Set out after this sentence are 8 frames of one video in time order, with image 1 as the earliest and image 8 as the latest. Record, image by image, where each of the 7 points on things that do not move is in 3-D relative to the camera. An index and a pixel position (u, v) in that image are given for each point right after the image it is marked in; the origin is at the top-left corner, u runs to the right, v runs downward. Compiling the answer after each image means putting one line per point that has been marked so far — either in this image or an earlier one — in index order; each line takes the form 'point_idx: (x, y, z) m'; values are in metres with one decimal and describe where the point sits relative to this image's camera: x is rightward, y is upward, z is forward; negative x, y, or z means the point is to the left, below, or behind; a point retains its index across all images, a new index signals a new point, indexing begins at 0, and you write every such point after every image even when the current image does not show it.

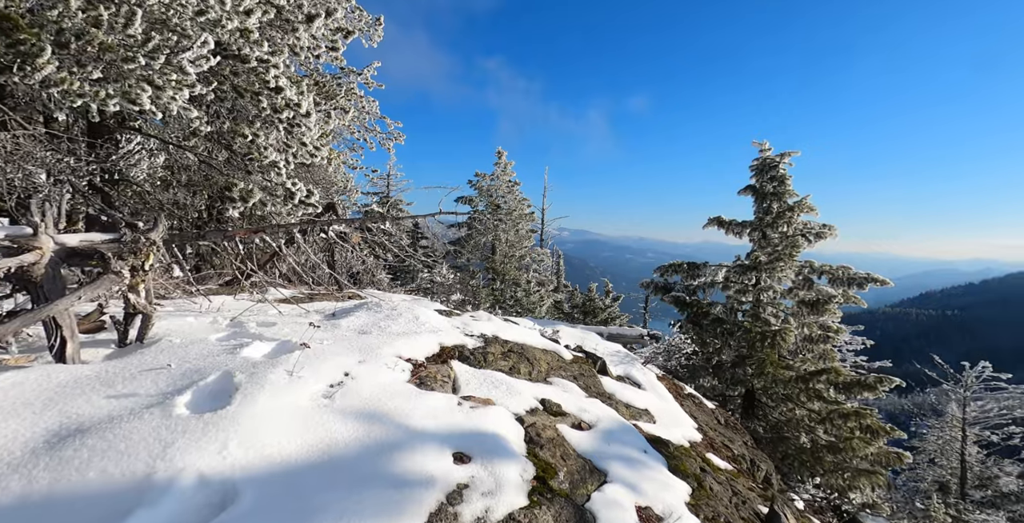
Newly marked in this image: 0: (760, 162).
0: (+6.0, +2.3, +13.3) m
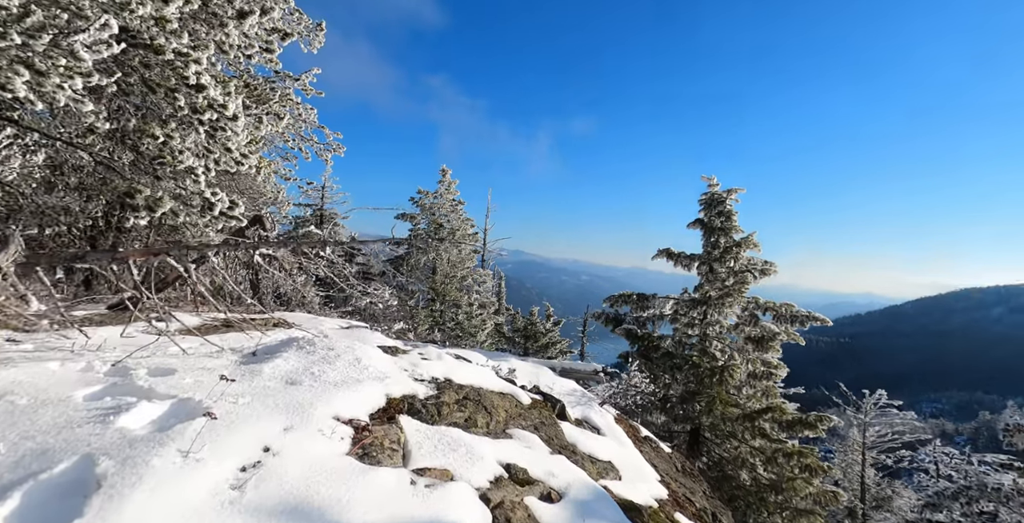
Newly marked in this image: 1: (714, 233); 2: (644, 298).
0: (+4.7, +1.5, +13.2) m
1: (+4.8, +0.6, +13.0) m
2: (+3.3, -1.0, +13.3) m
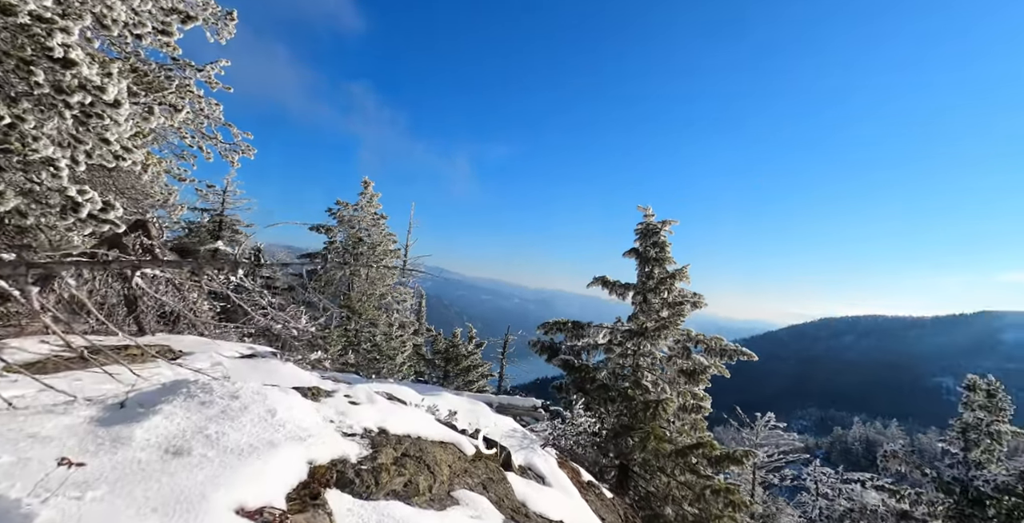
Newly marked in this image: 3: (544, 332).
0: (+3.1, +0.8, +13.1) m
1: (+3.3, -0.1, +12.8) m
2: (+1.7, -1.6, +12.8) m
3: (+0.9, -1.8, +13.2) m
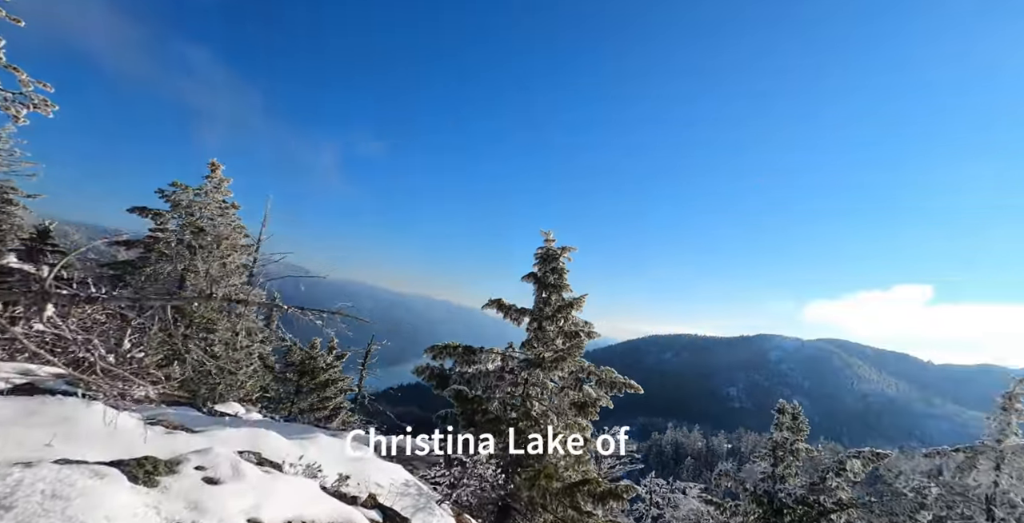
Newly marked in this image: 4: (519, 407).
0: (+0.7, +0.2, +12.4) m
1: (+0.8, -0.7, +12.1) m
2: (-0.9, -2.0, +11.7) m
3: (-1.7, -2.1, +11.9) m
4: (+0.2, -3.1, +11.5) m
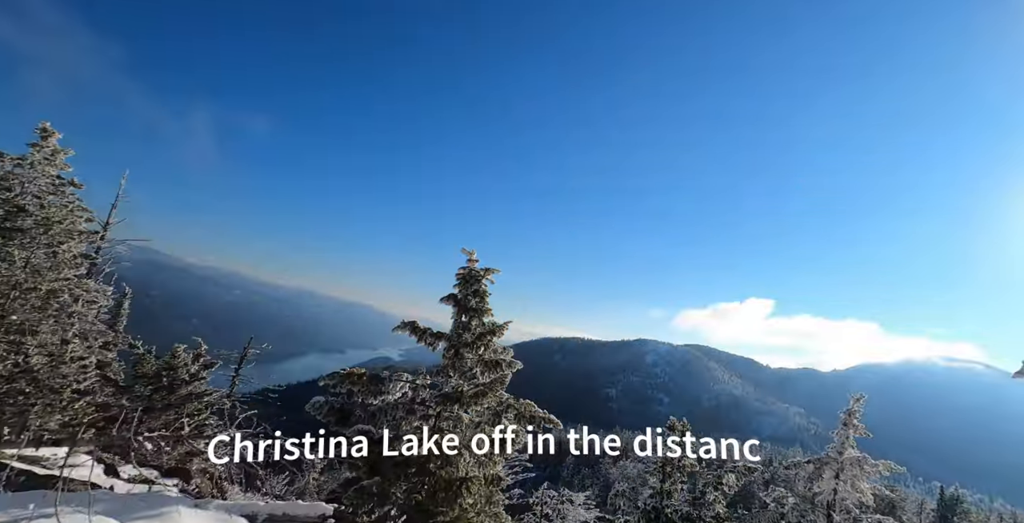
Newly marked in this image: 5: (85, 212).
0: (-1.0, -0.1, +11.1) m
1: (-0.9, -1.1, +10.9) m
2: (-2.6, -2.3, +10.2) m
3: (-3.4, -2.4, +10.1) m
4: (-1.5, -3.5, +10.1) m
5: (-14.1, +1.7, +18.1) m
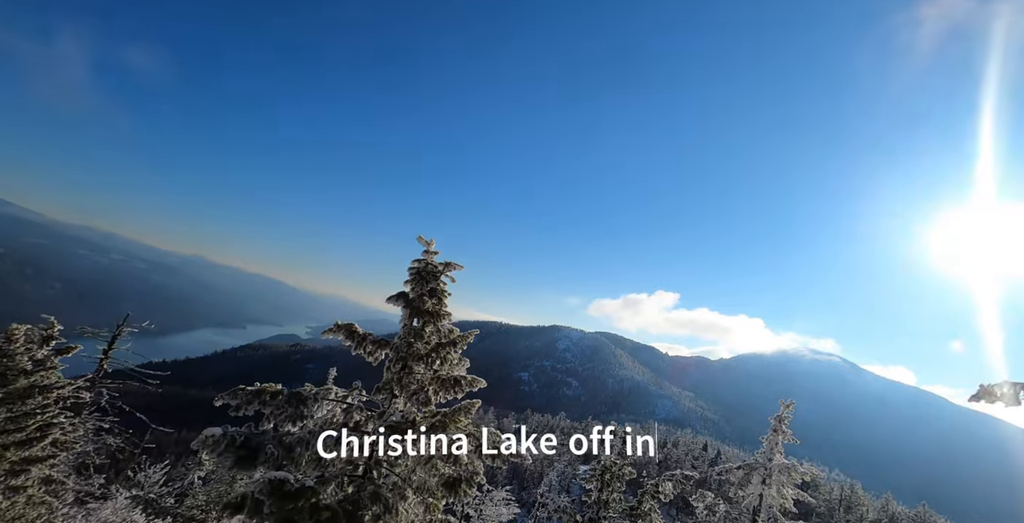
0: (-1.6, +0.1, +8.7) m
1: (-1.5, -0.9, +8.5) m
2: (-3.1, -2.1, +7.6) m
3: (-3.9, -2.0, +7.4) m
4: (-2.1, -3.3, +7.7) m
5: (-15.5, +2.9, +13.4) m
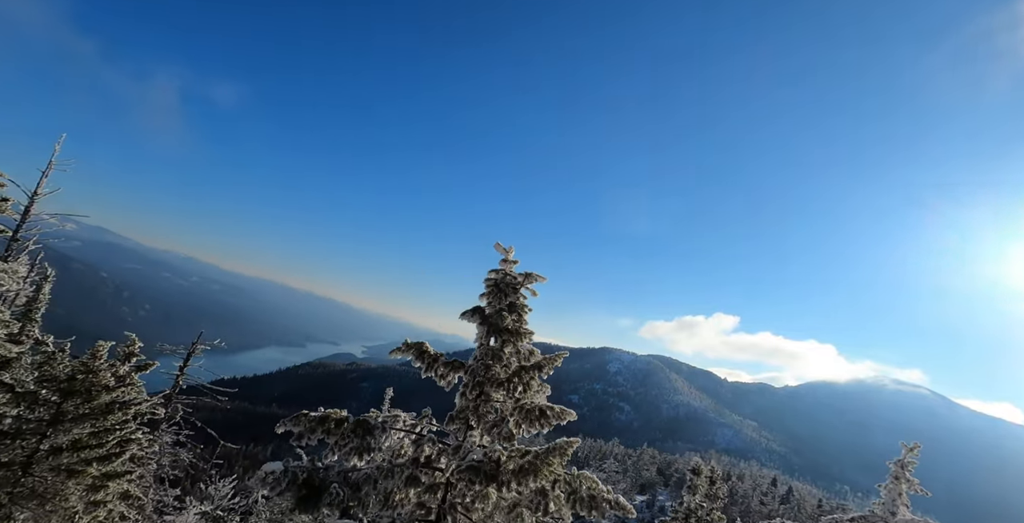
0: (-0.3, -0.2, +8.0) m
1: (-0.2, -1.1, +7.8) m
2: (-1.9, -2.3, +6.9) m
3: (-2.8, -2.2, +6.8) m
4: (-0.9, -3.5, +6.9) m
5: (-13.7, +2.5, +14.1) m
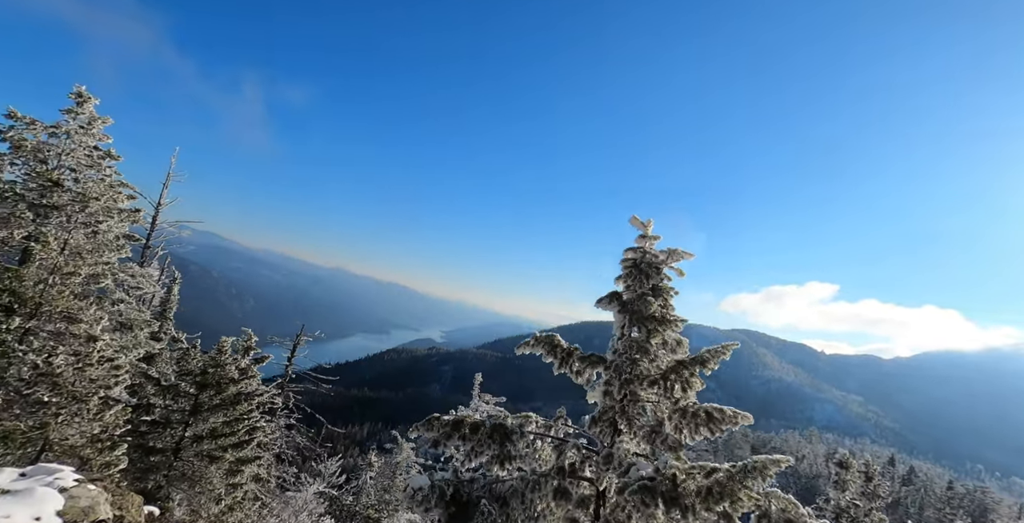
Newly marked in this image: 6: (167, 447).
0: (+1.6, +0.1, +7.5) m
1: (+1.6, -0.8, +7.3) m
2: (0.0, -2.1, +6.7) m
3: (-0.9, -2.1, +6.7) m
4: (+1.0, -3.2, +6.6) m
5: (-10.9, +2.3, +15.4) m
6: (-11.2, -6.0, +17.3) m
